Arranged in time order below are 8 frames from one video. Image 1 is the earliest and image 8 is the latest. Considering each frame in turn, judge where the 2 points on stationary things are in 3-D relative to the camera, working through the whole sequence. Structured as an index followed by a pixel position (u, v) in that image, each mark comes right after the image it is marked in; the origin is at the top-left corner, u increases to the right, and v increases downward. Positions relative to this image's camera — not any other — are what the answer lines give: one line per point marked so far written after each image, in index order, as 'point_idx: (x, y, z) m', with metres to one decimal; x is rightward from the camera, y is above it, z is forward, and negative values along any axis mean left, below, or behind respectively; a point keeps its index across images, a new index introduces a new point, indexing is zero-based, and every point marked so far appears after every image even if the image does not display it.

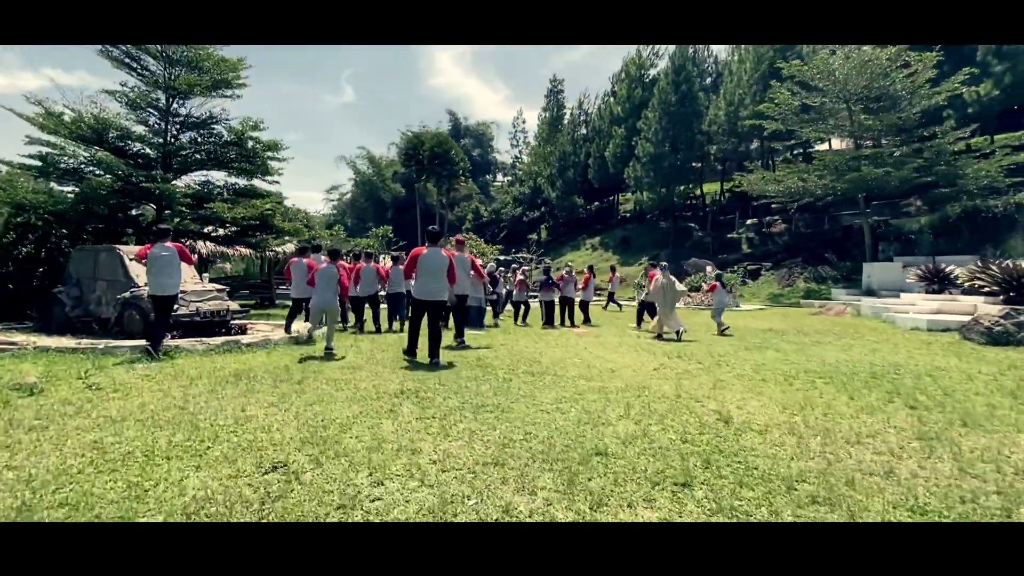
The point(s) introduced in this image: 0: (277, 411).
0: (-2.4, -1.3, +5.0) m
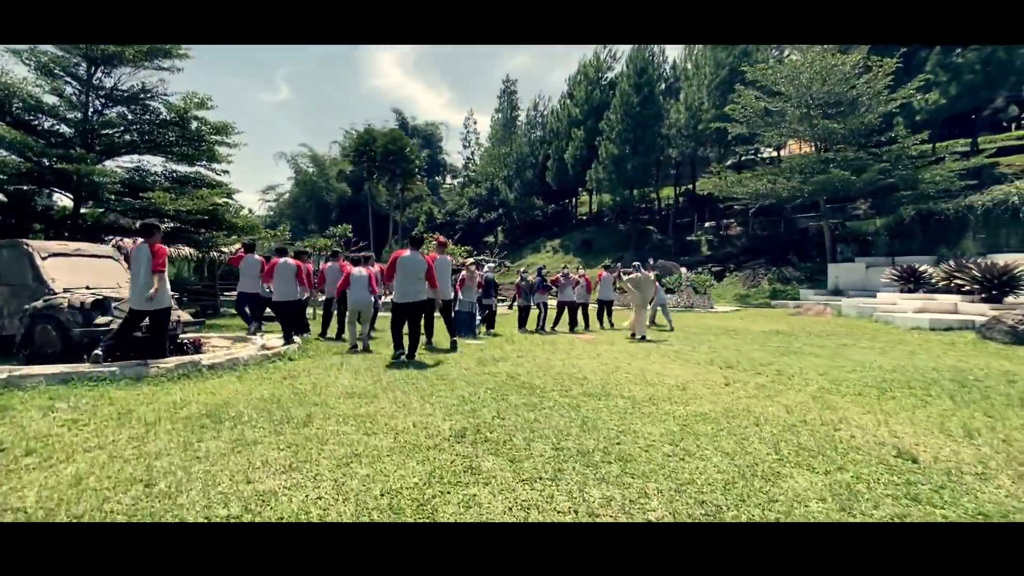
0: (-1.5, -1.3, +3.3) m
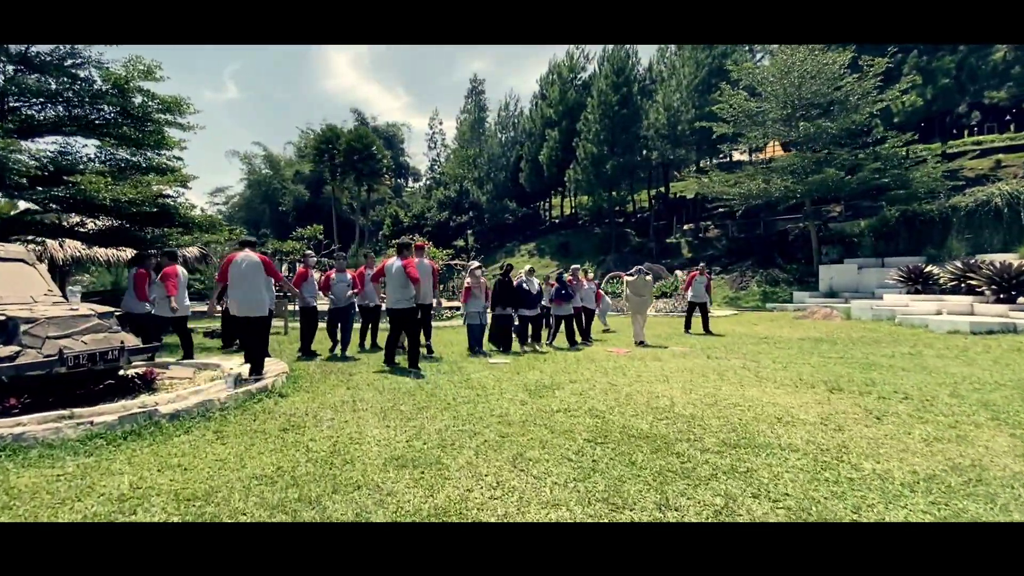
0: (-0.3, -1.4, +1.5) m
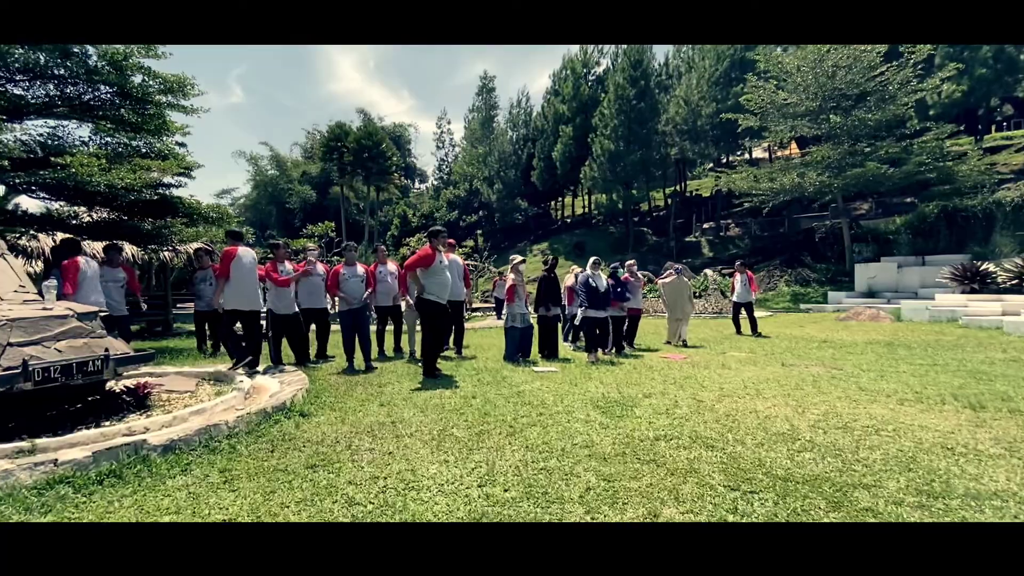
0: (+0.4, -1.3, +0.4) m
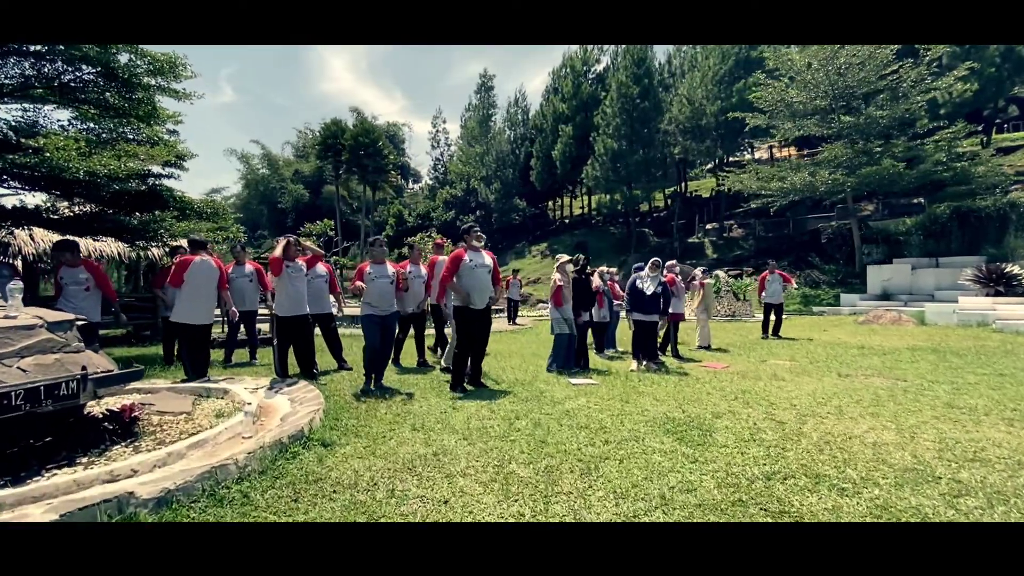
0: (+1.0, -1.3, -0.4) m
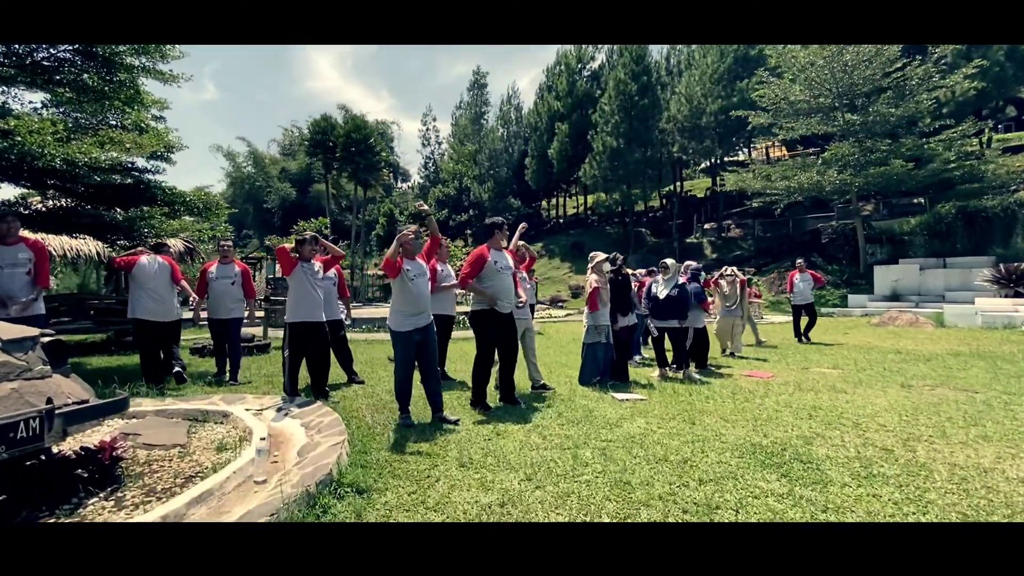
0: (+1.6, -1.4, -1.1) m
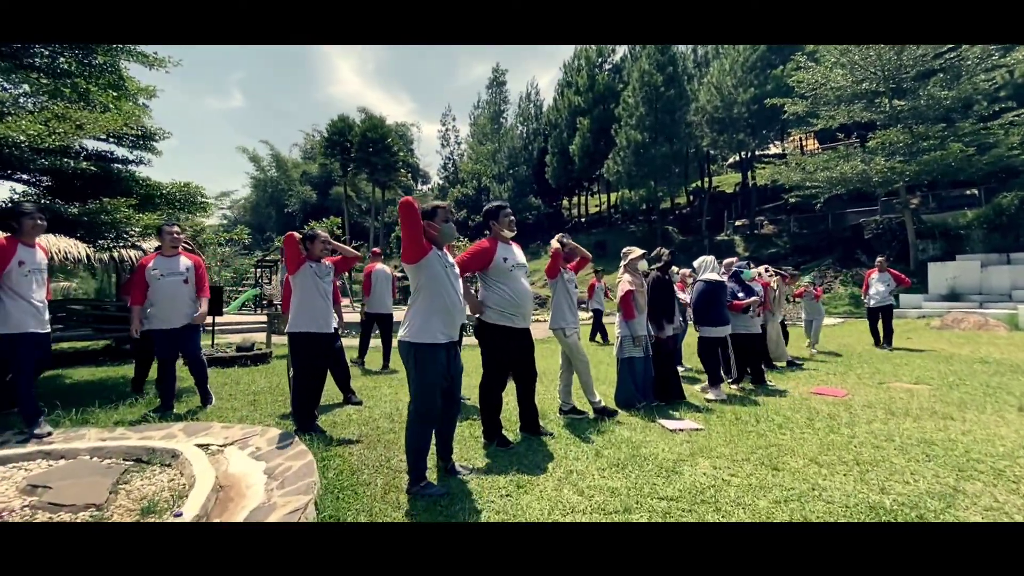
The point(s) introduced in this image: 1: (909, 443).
0: (+1.6, -1.4, -2.2) m
1: (+3.6, -1.4, +4.3) m
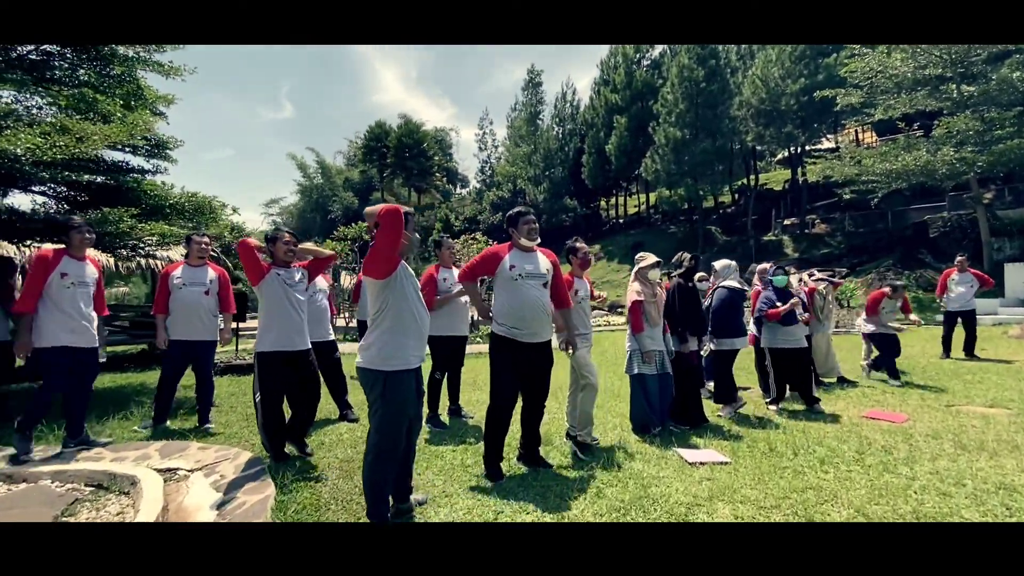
0: (+1.0, -1.5, -2.8) m
1: (+3.5, -1.5, +3.5) m
